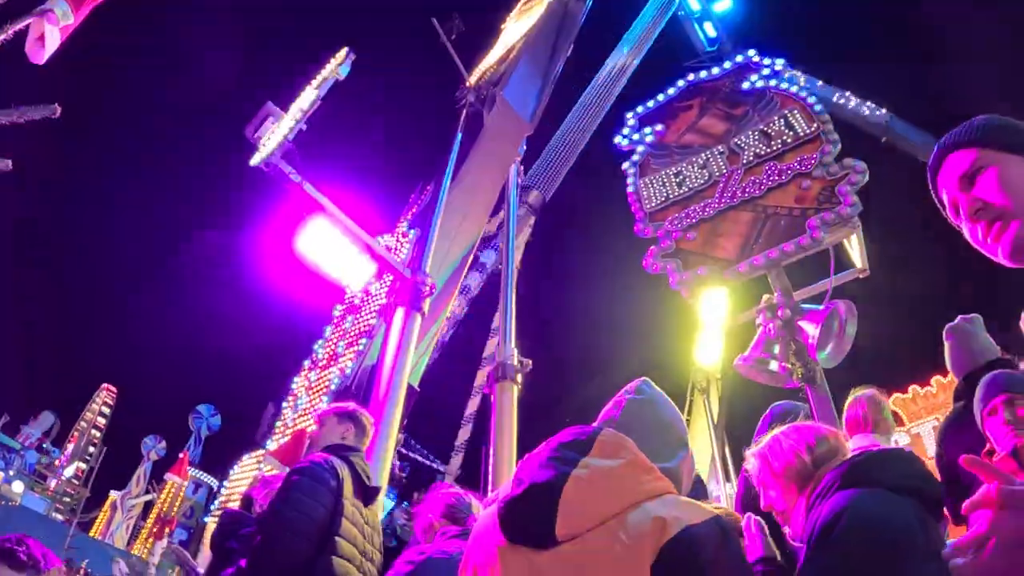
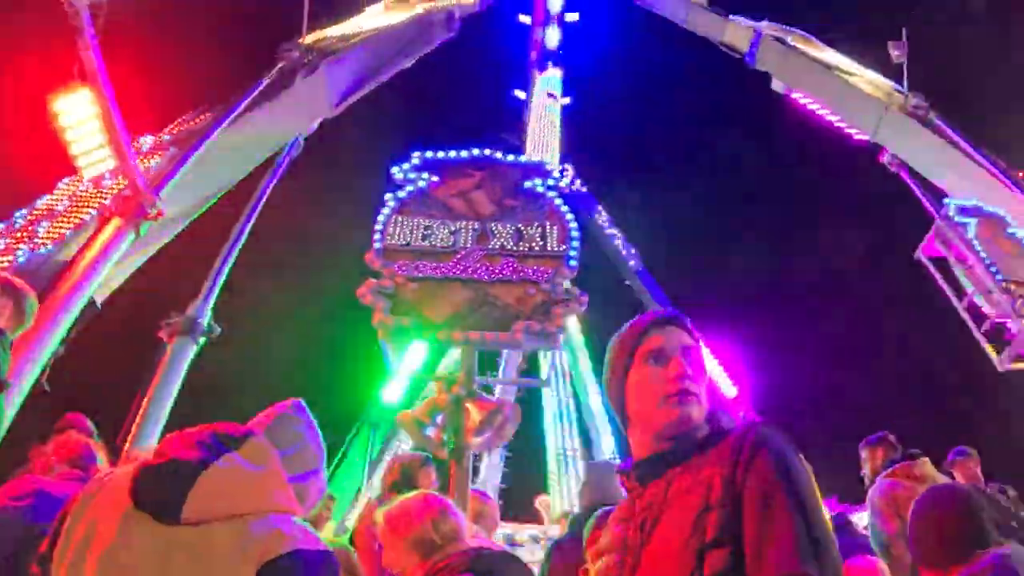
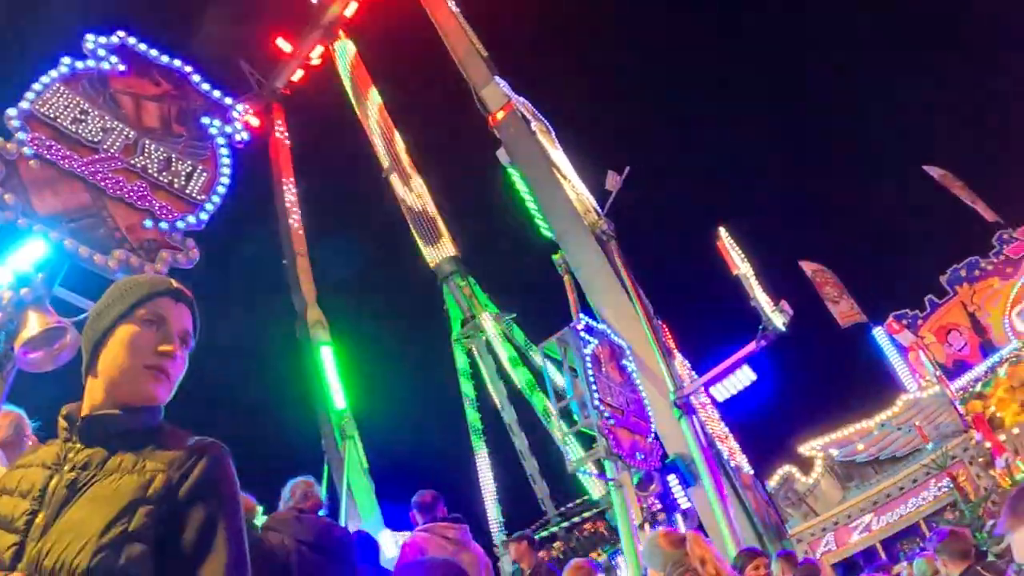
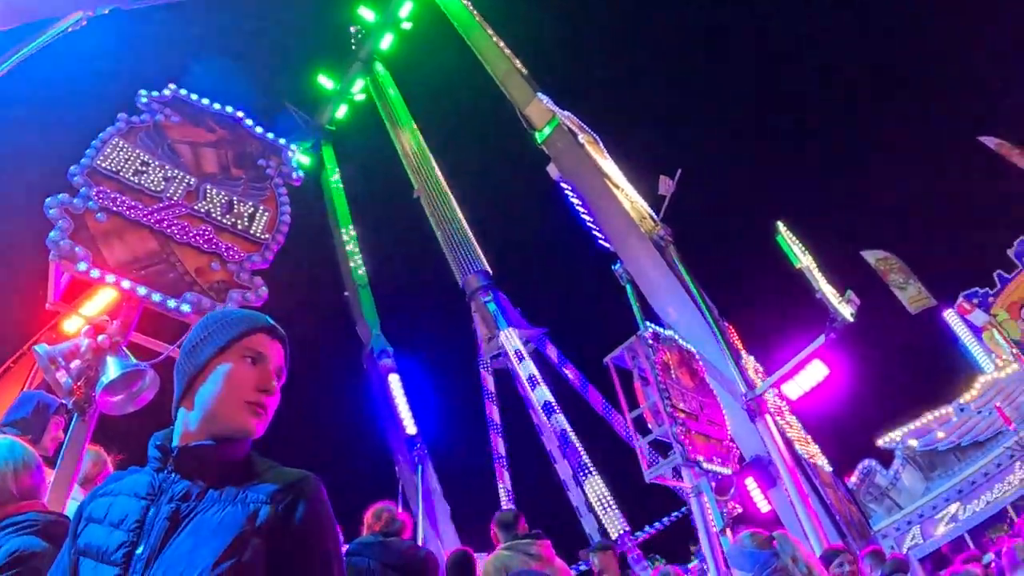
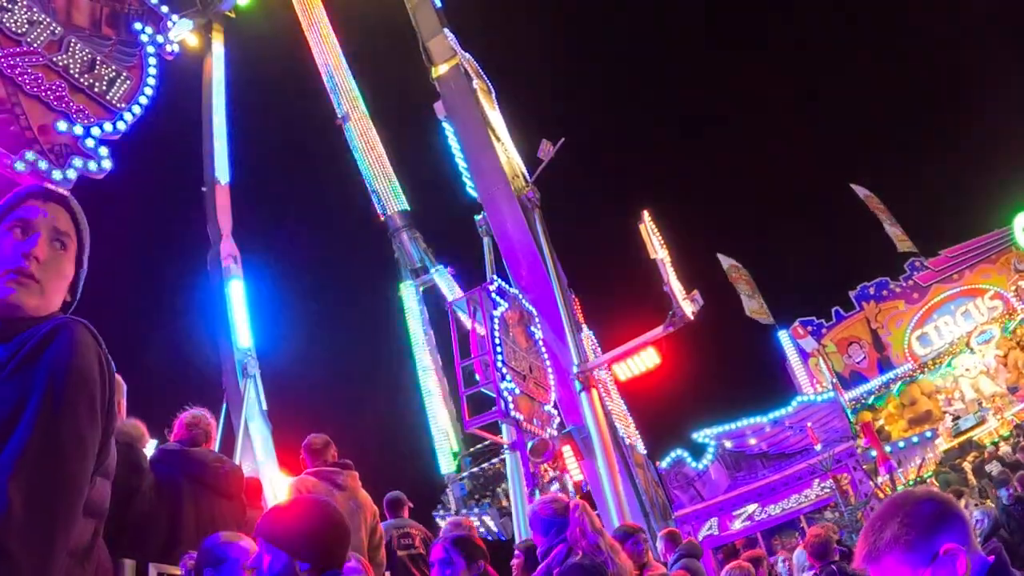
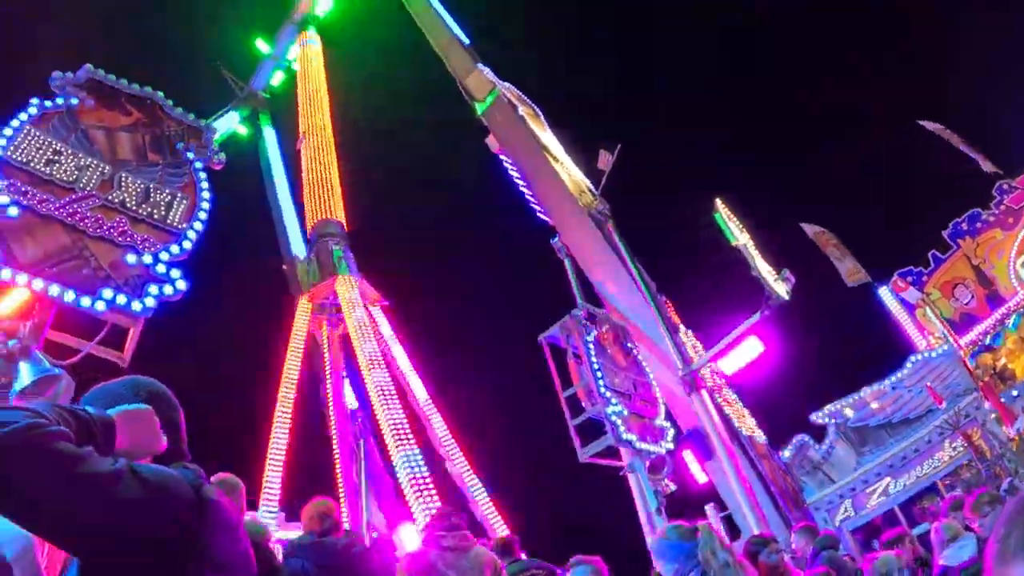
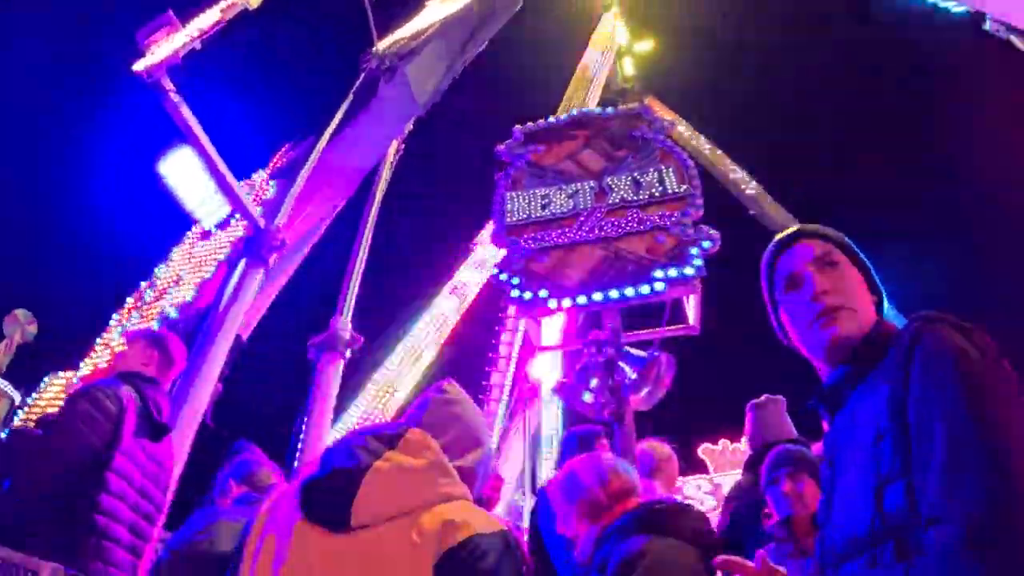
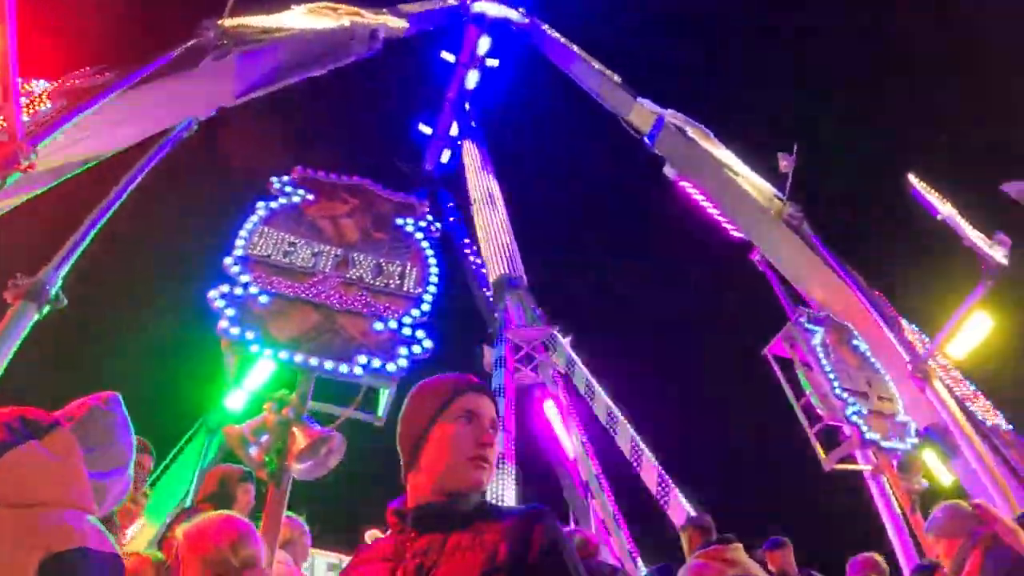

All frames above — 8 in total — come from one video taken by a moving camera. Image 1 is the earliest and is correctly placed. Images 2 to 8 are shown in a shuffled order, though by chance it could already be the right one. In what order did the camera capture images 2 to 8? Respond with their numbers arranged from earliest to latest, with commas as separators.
7, 2, 8, 4, 3, 5, 6
